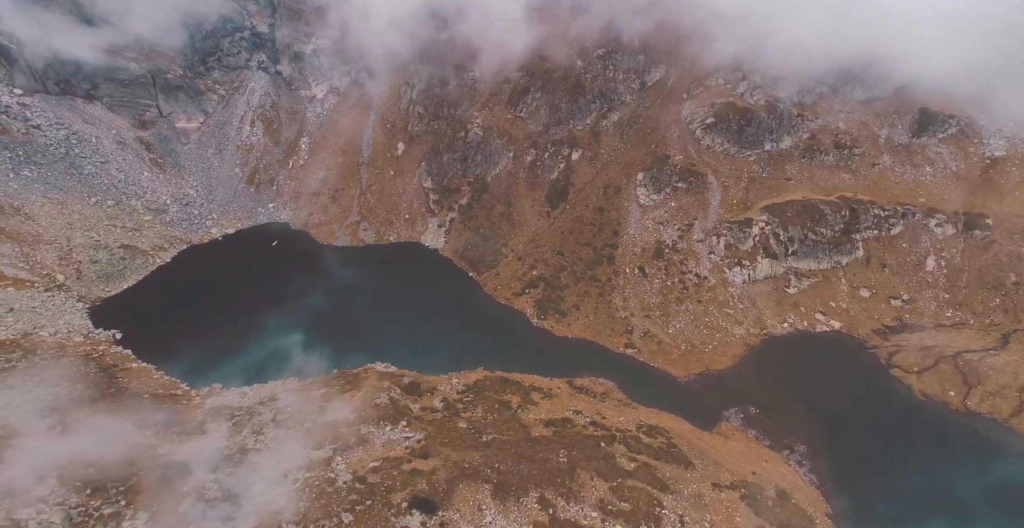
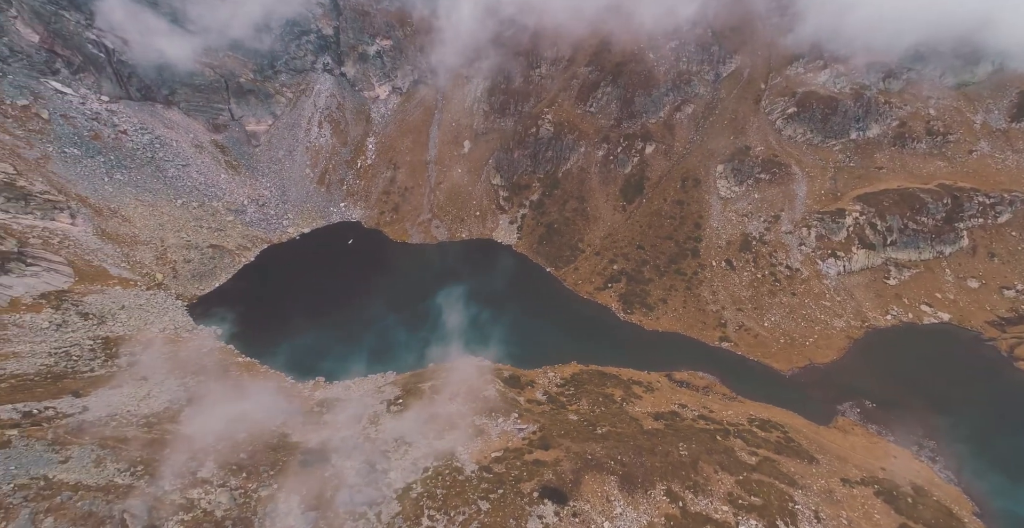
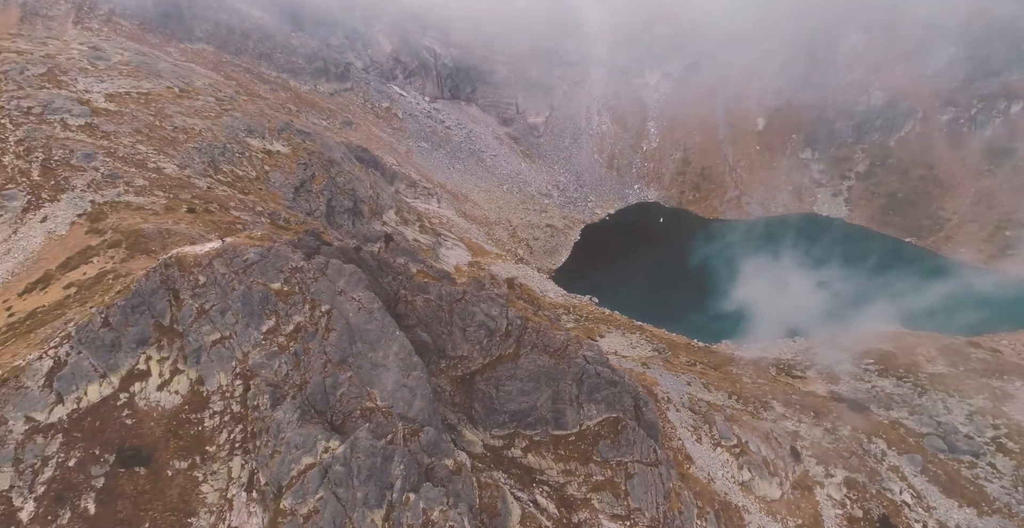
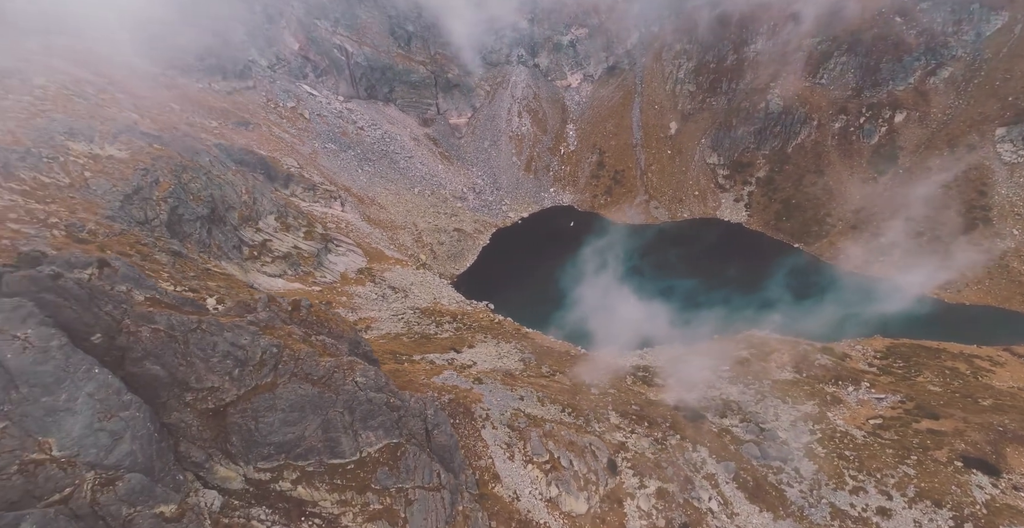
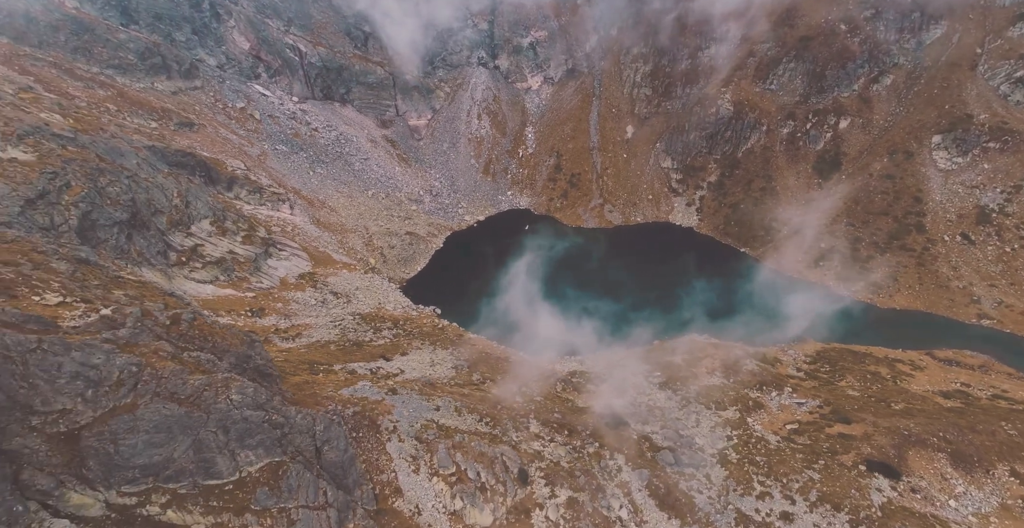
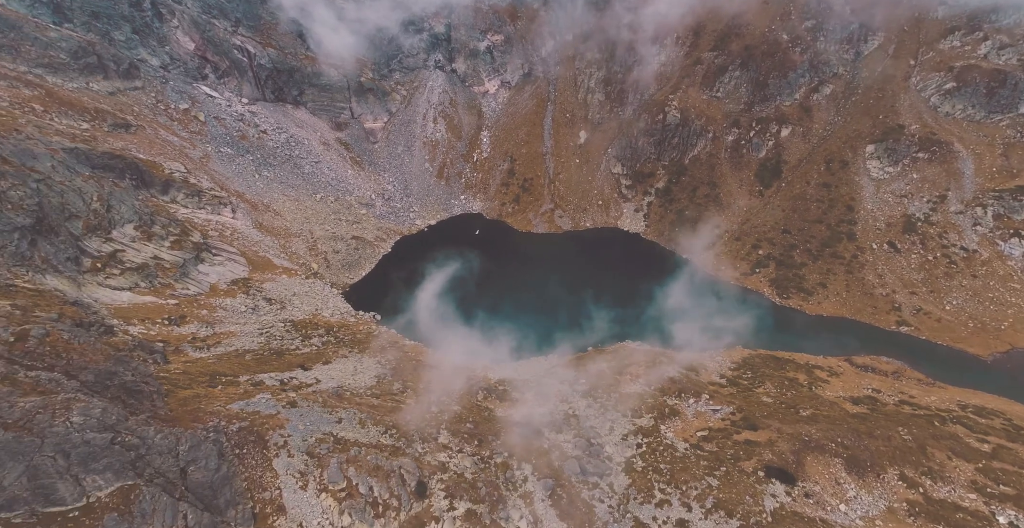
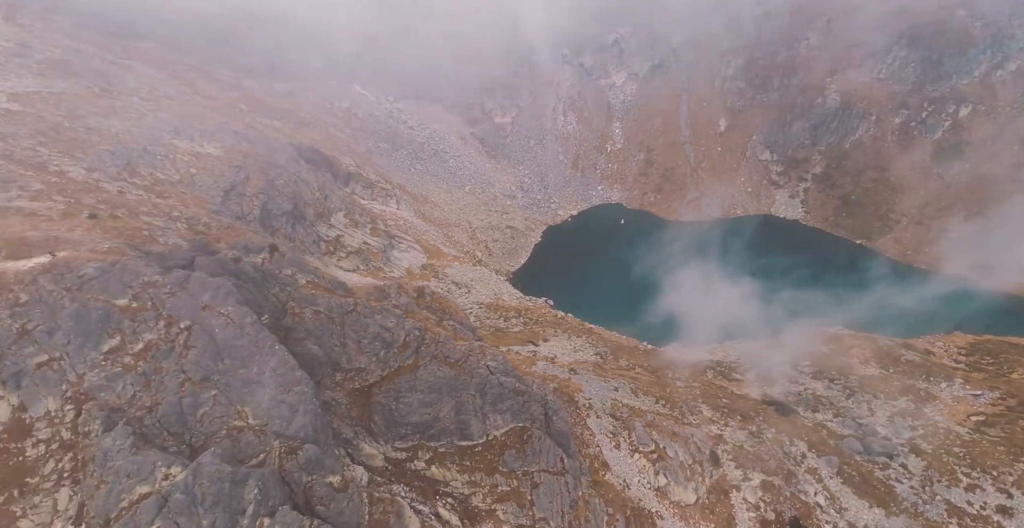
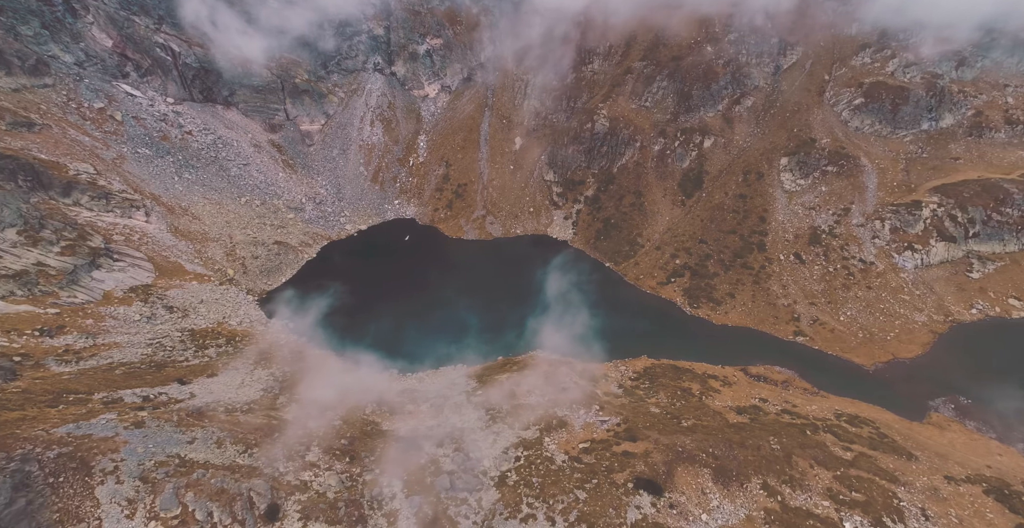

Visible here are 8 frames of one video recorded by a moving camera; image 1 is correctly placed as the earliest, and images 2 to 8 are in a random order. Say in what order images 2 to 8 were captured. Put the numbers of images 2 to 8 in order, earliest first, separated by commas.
2, 8, 6, 5, 4, 7, 3
